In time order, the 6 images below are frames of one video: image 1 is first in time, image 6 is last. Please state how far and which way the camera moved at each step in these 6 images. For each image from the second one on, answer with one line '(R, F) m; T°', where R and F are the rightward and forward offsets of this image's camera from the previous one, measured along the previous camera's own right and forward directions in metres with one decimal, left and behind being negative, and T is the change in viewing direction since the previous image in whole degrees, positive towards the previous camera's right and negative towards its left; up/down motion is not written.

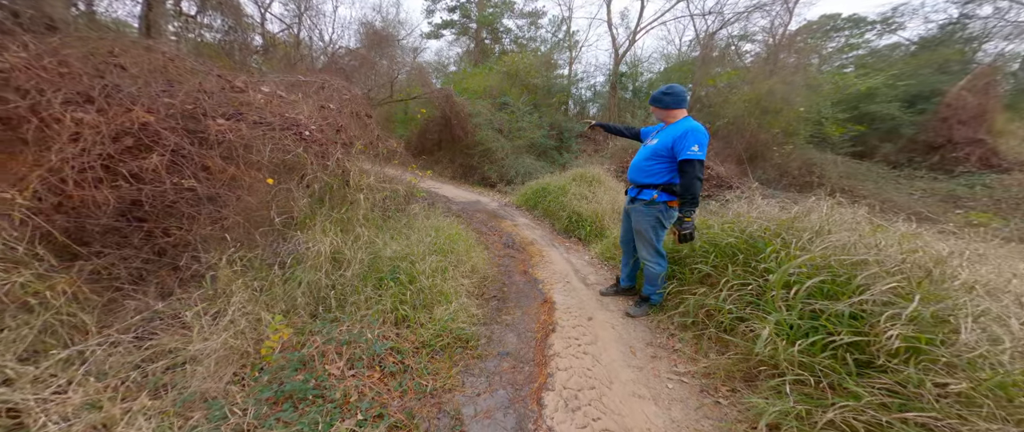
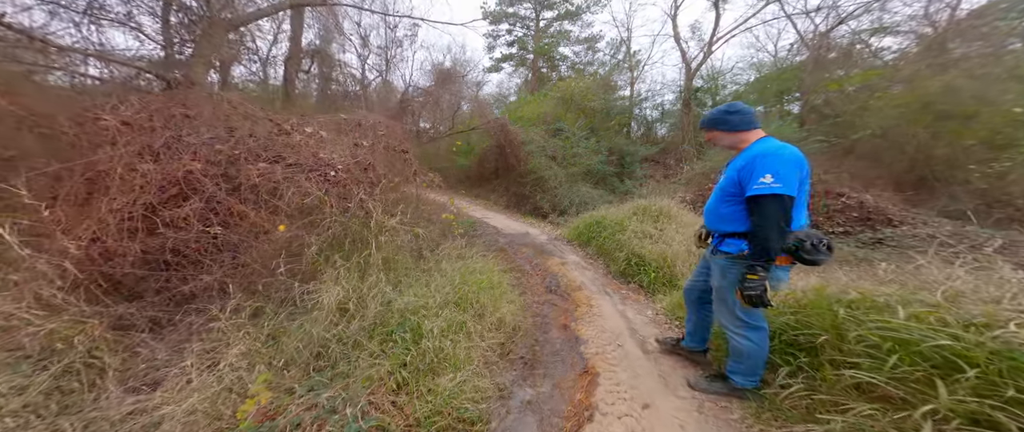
(+0.5, +0.7) m; -15°
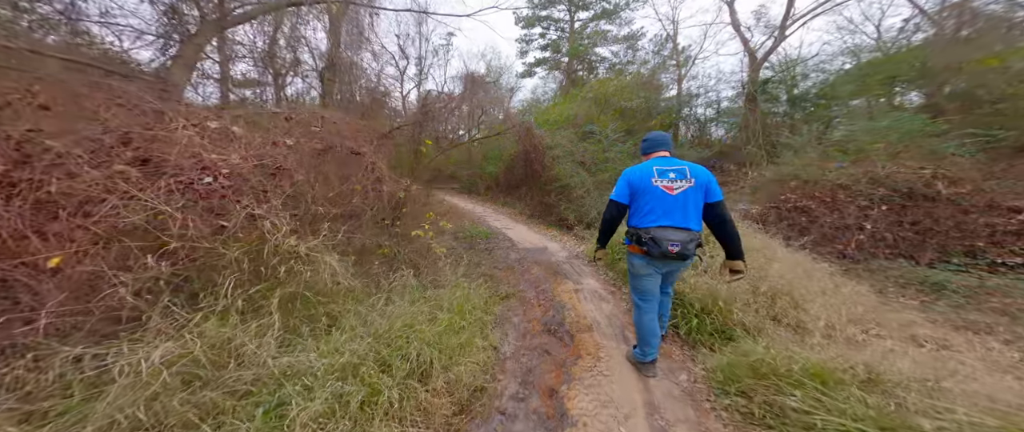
(+0.7, +1.2) m; -9°
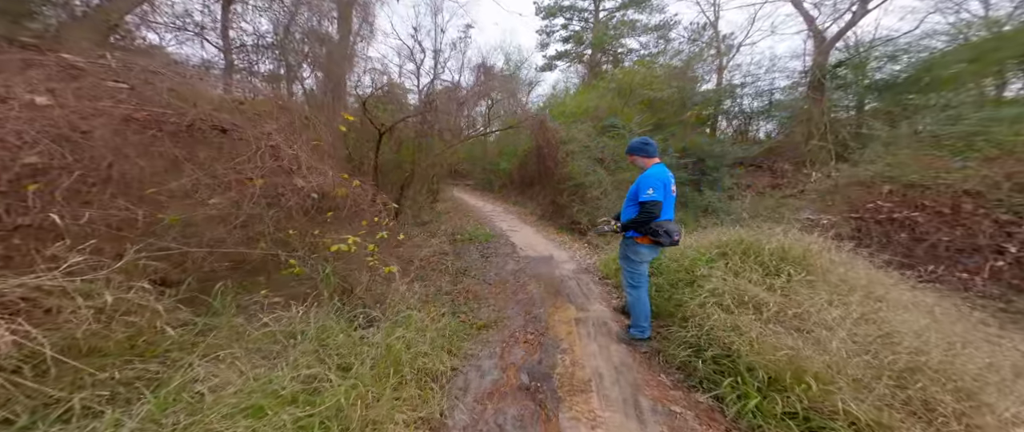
(+0.5, +1.2) m; -4°
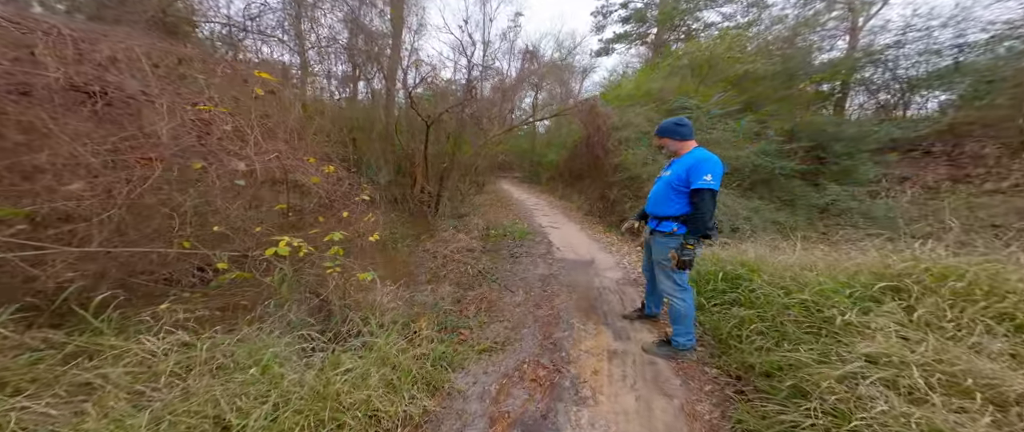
(+0.3, +1.0) m; -10°
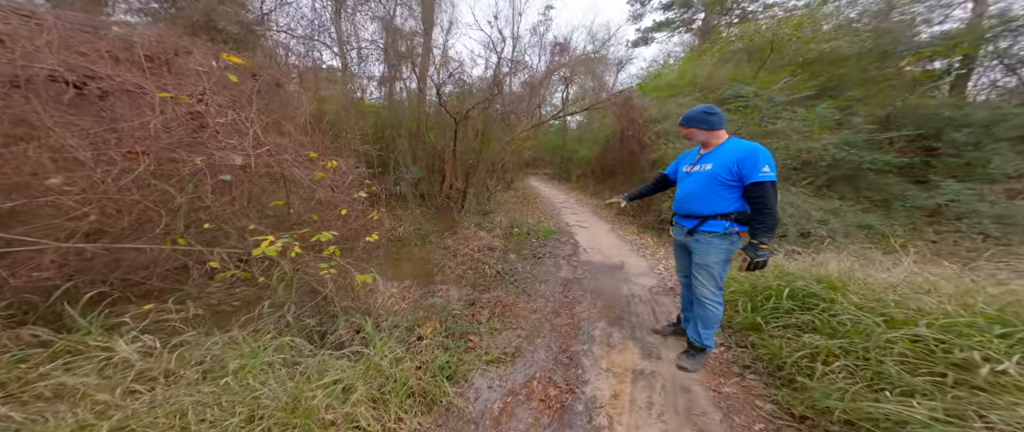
(+0.1, +0.4) m; -5°
